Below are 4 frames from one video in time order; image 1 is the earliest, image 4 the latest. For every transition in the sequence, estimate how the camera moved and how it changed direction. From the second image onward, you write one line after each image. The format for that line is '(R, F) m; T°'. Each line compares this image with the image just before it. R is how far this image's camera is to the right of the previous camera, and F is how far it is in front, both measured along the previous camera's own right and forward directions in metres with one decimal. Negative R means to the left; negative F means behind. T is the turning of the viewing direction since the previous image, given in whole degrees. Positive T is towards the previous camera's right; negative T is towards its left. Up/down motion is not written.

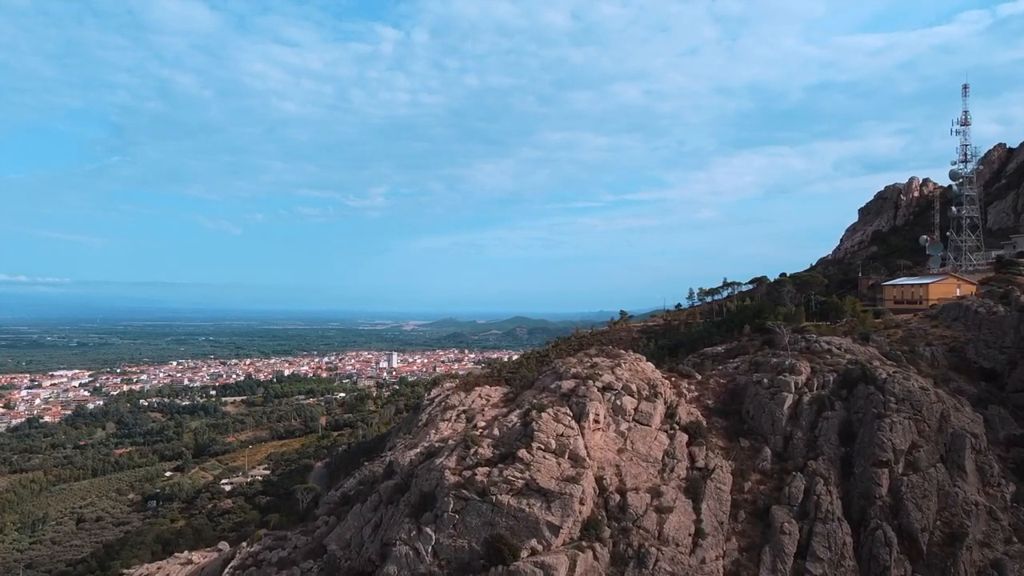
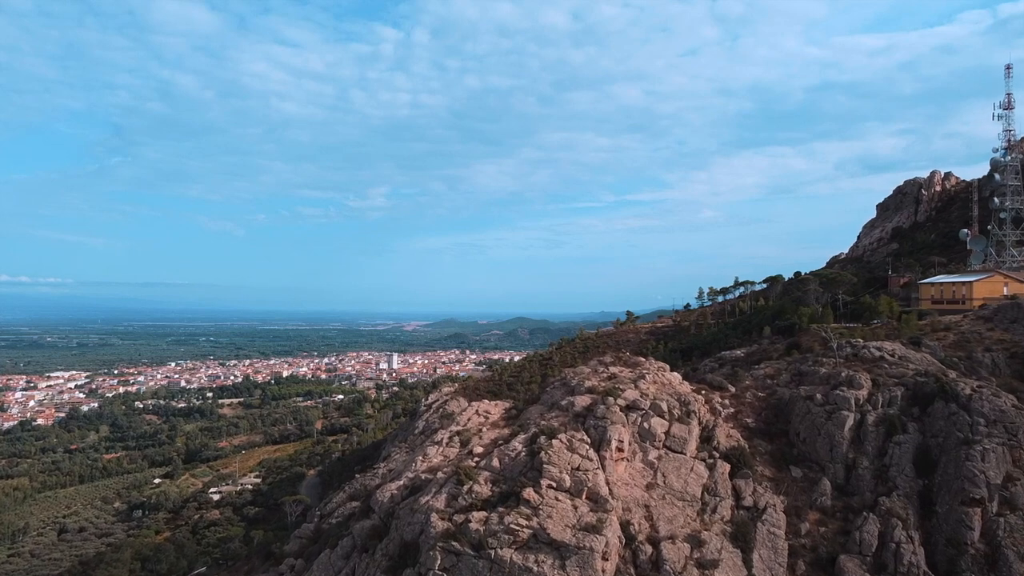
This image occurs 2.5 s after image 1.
(-0.1, +3.3) m; 0°
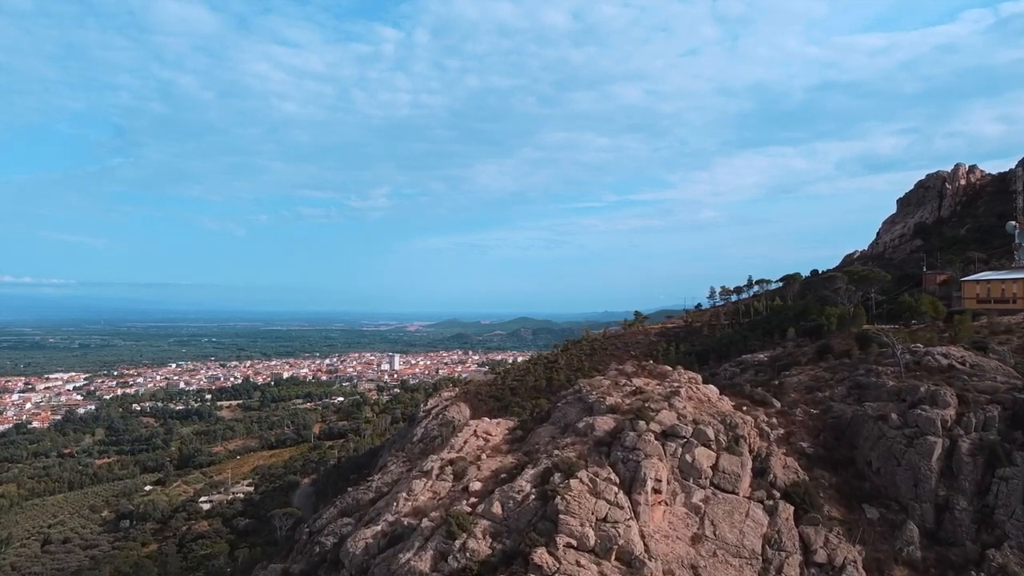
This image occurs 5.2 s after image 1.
(-0.1, +3.1) m; 0°
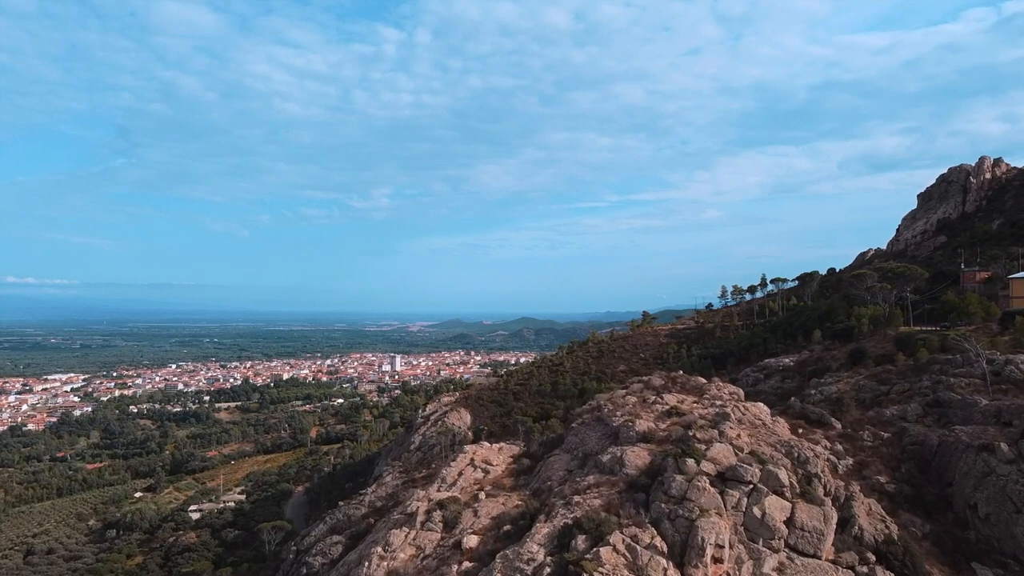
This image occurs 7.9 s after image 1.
(-0.1, +2.9) m; 0°
